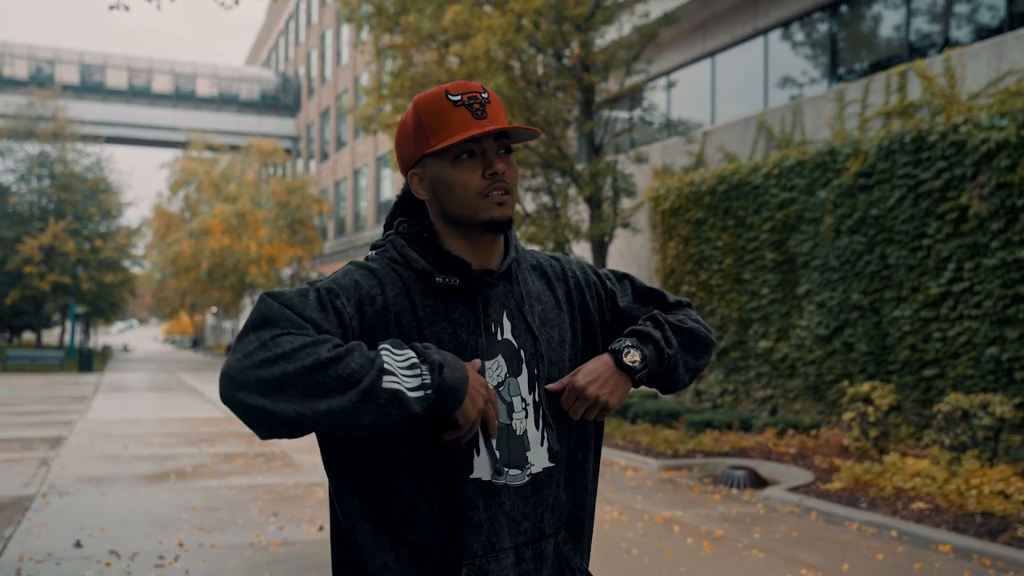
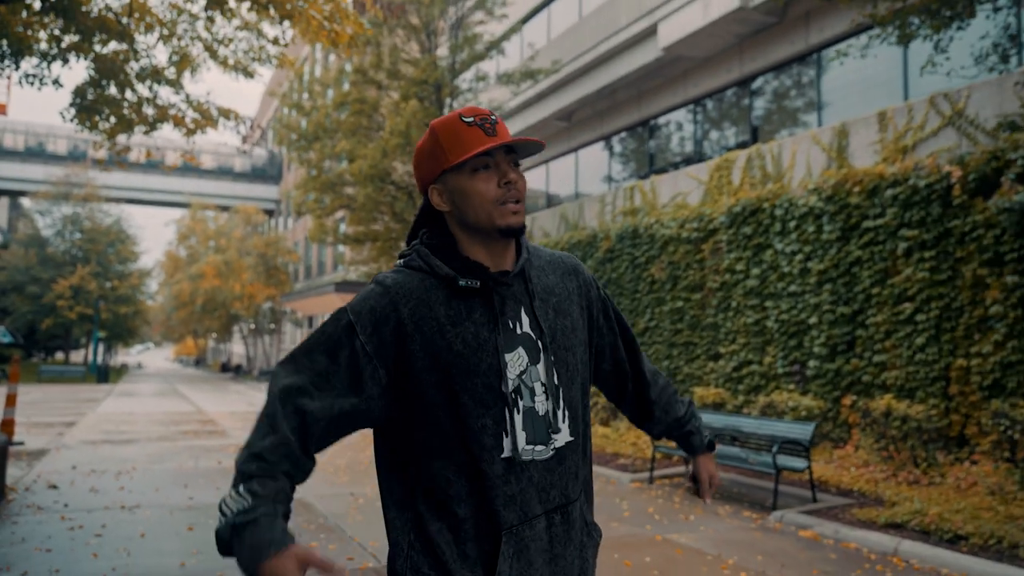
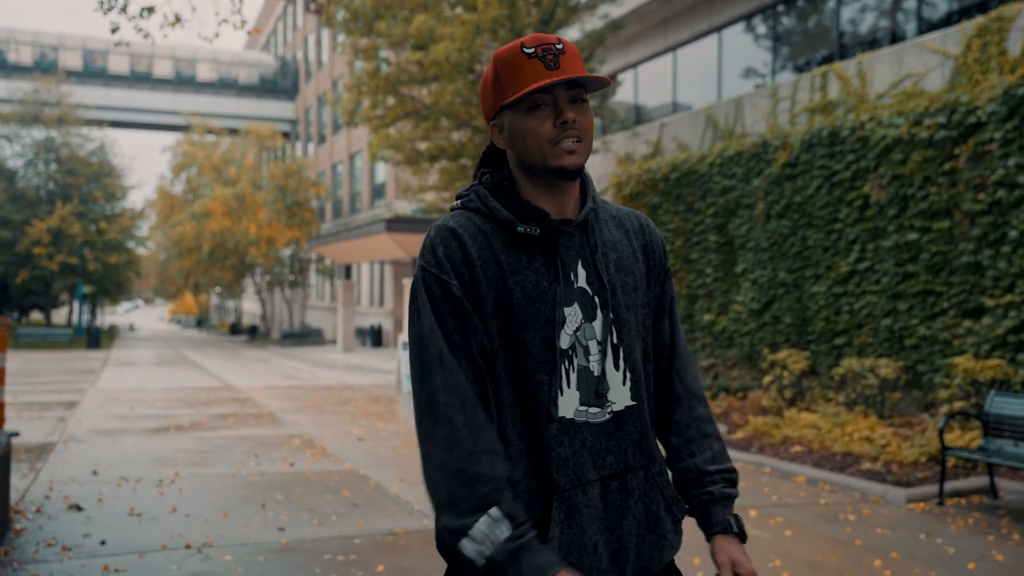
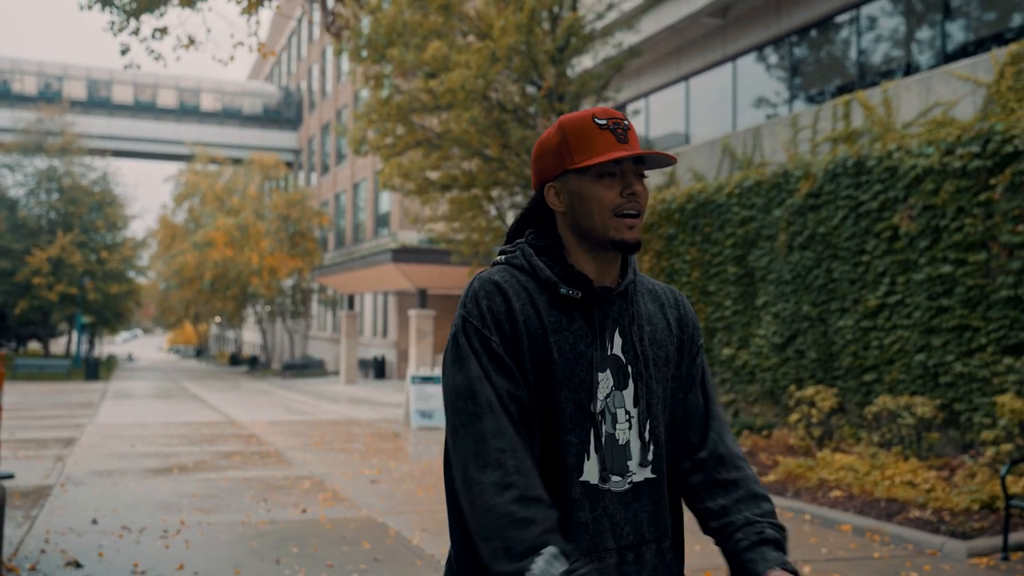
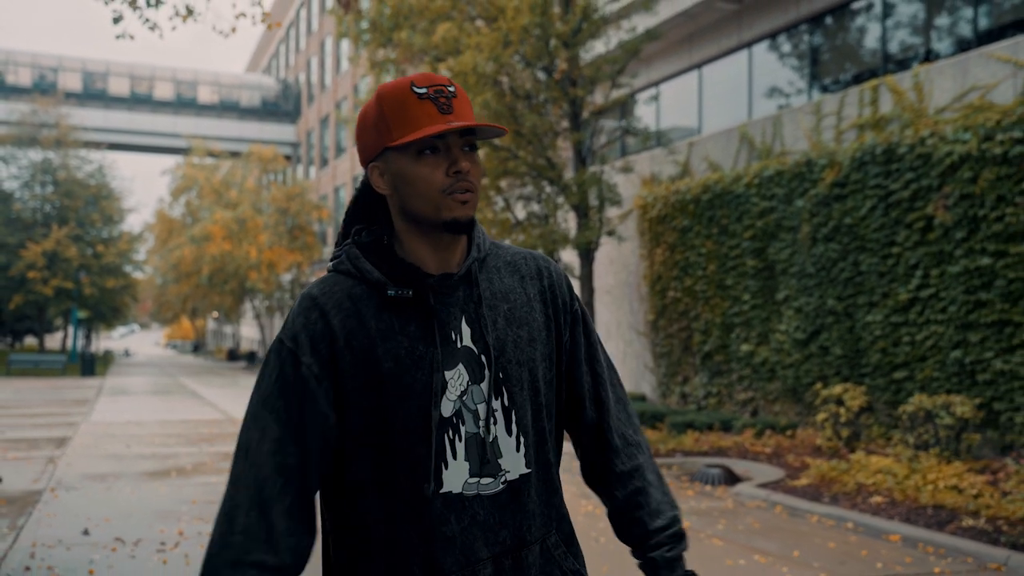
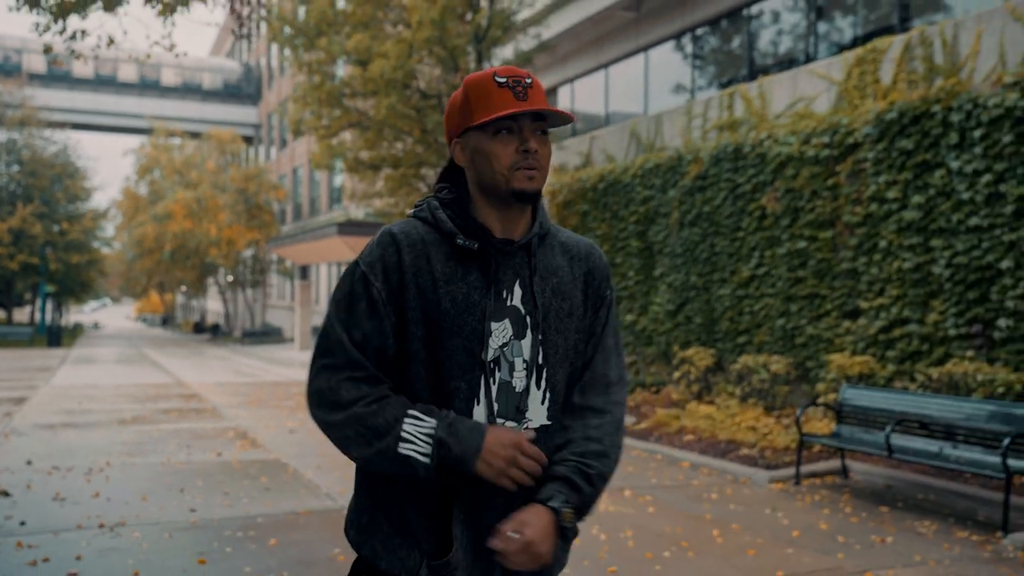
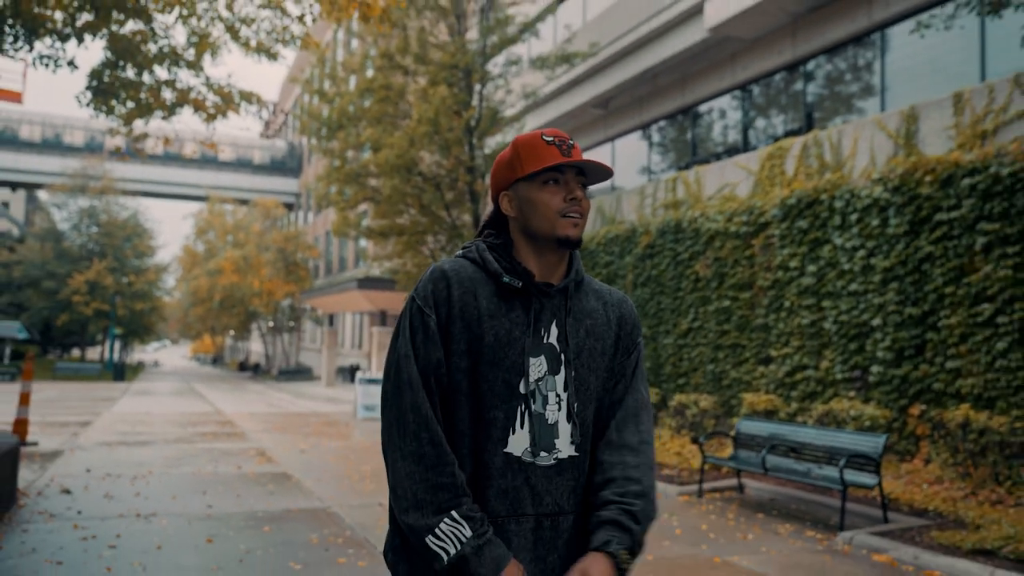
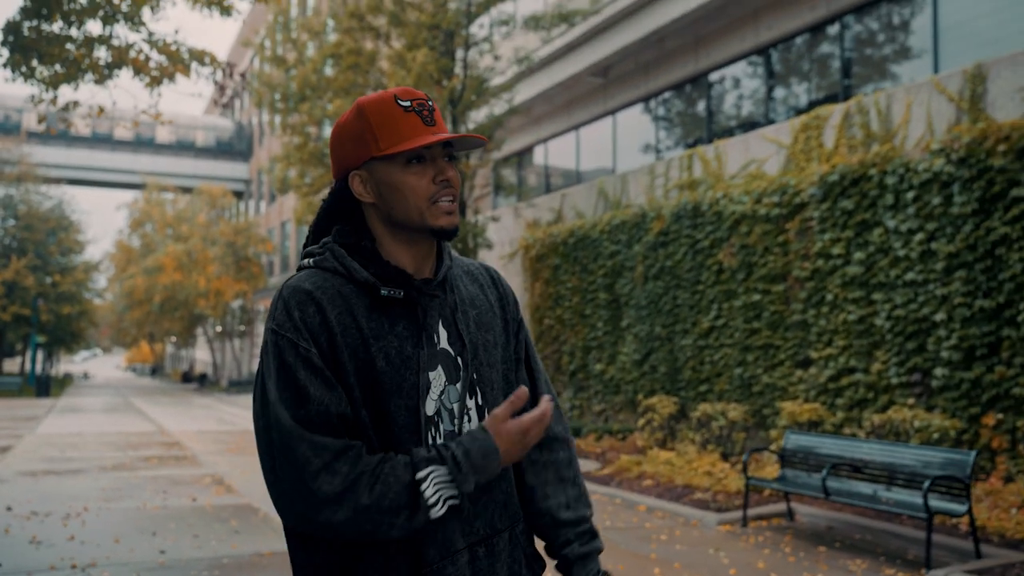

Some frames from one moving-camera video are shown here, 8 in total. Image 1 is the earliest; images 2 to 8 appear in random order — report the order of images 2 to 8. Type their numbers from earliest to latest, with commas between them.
5, 4, 3, 6, 8, 7, 2
